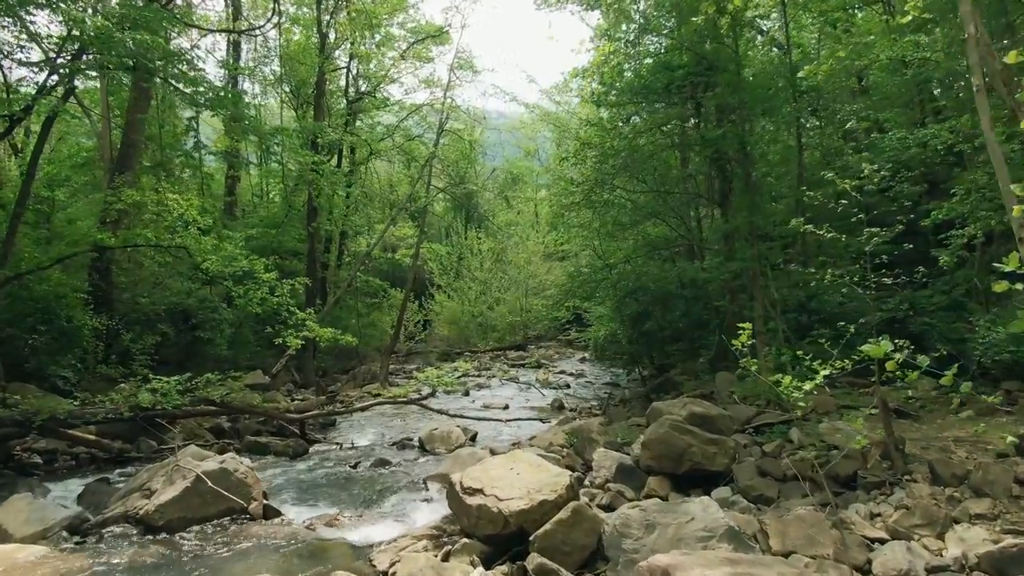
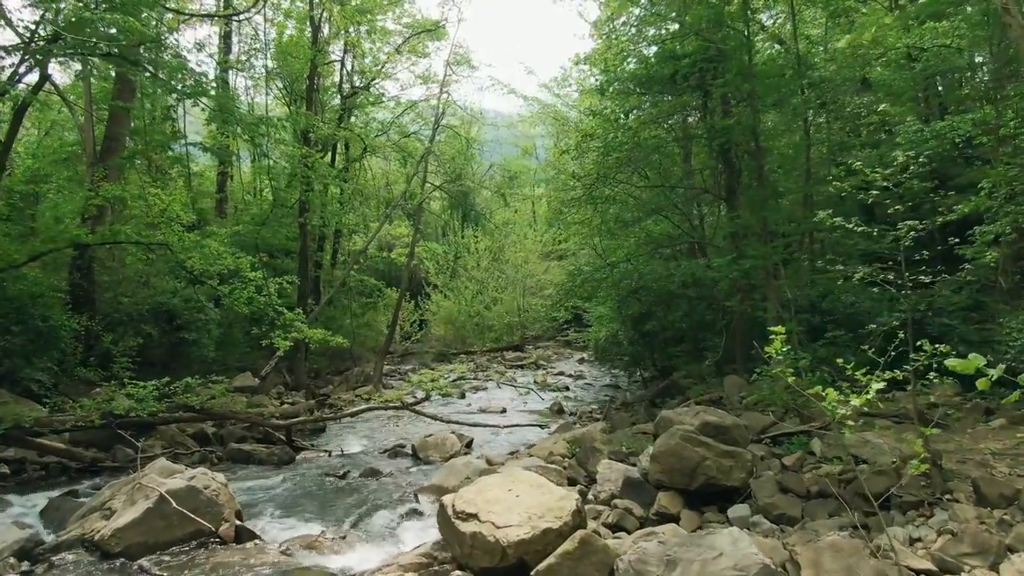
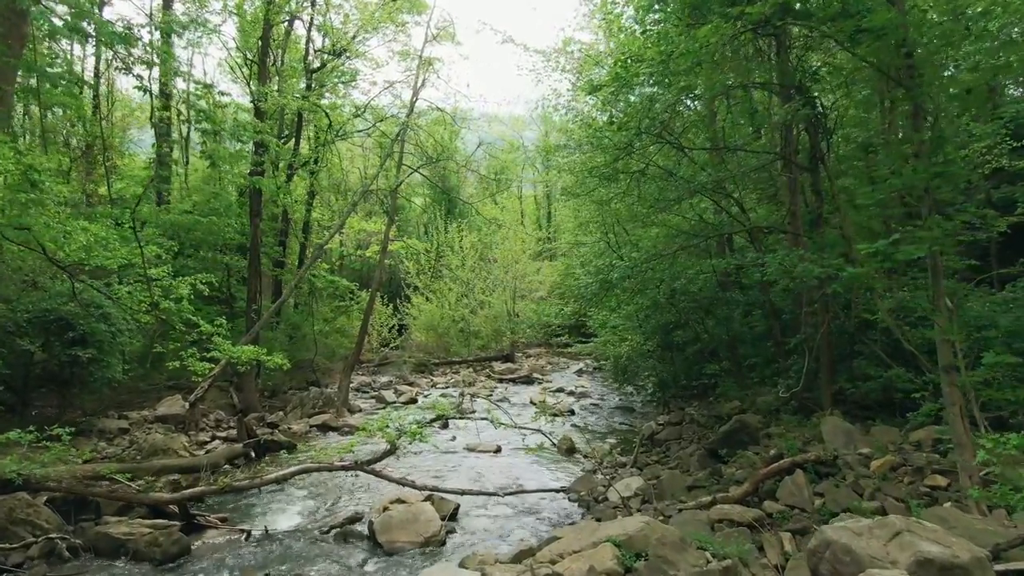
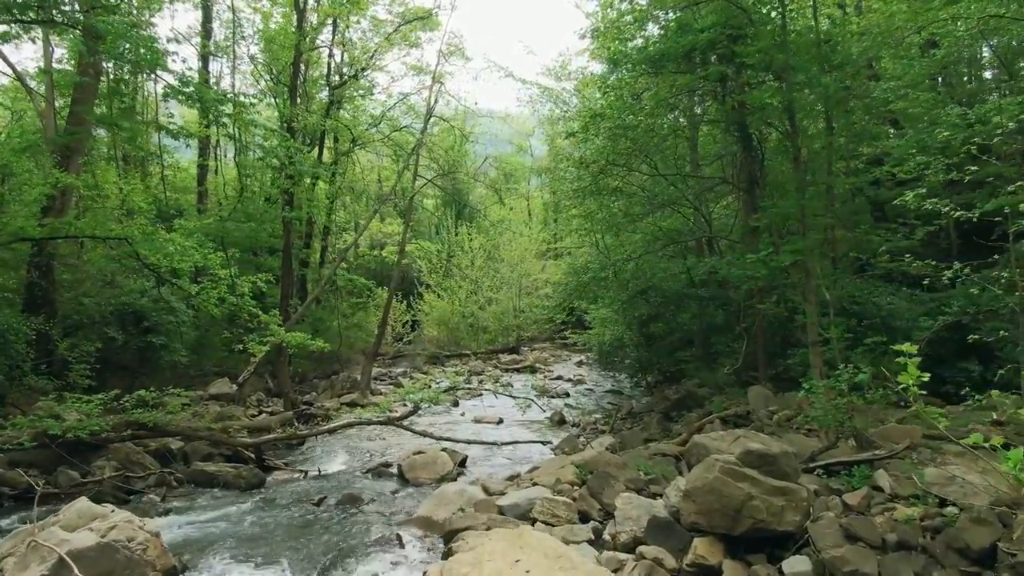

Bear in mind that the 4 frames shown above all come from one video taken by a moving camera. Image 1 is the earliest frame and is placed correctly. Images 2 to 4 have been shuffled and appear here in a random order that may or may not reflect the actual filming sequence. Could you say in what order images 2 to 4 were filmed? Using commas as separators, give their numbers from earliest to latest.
2, 4, 3
